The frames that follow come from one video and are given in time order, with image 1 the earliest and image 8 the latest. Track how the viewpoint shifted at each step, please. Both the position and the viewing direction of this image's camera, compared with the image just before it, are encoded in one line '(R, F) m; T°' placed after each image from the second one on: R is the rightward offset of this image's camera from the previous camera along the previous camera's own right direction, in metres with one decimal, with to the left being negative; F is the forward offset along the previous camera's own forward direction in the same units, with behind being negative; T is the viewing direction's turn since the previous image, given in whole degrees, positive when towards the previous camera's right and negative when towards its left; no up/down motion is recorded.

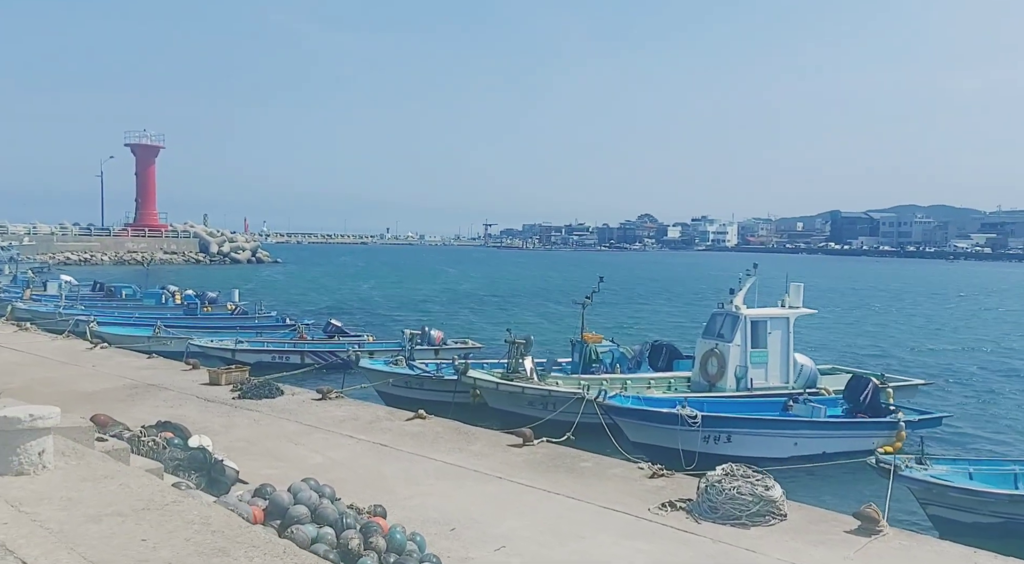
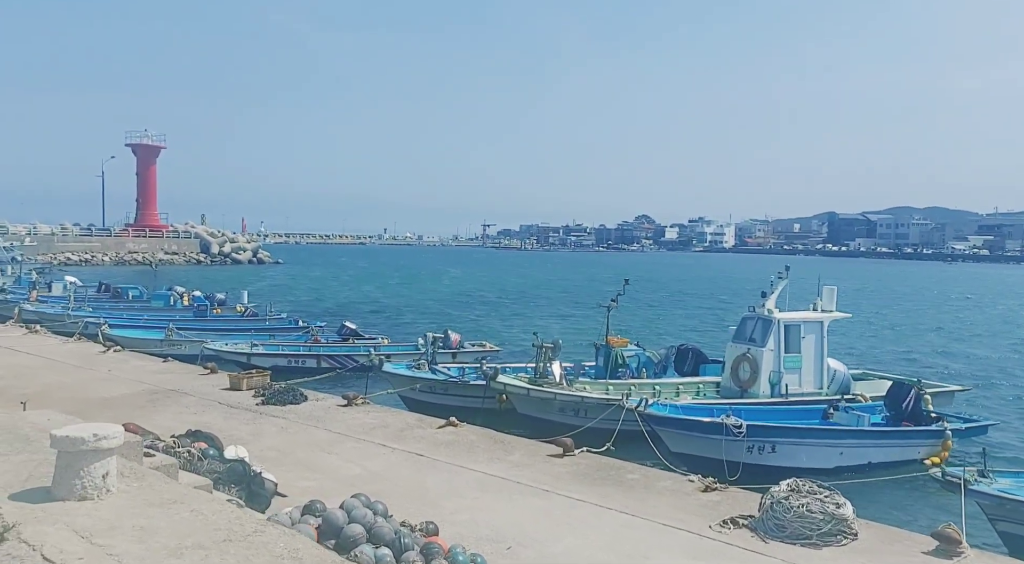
(-0.7, +0.4) m; 0°
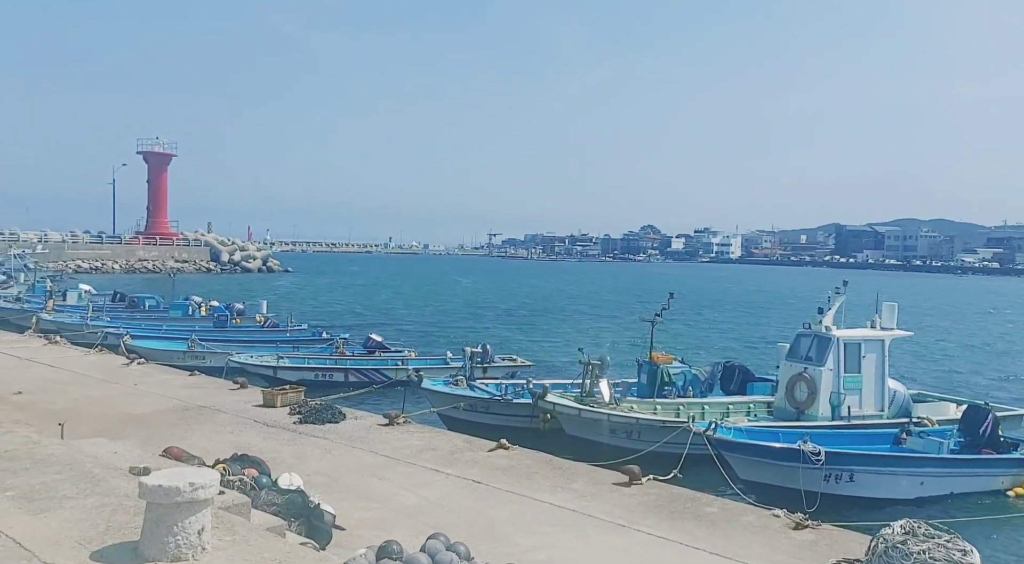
(-0.9, +0.8) m; 0°
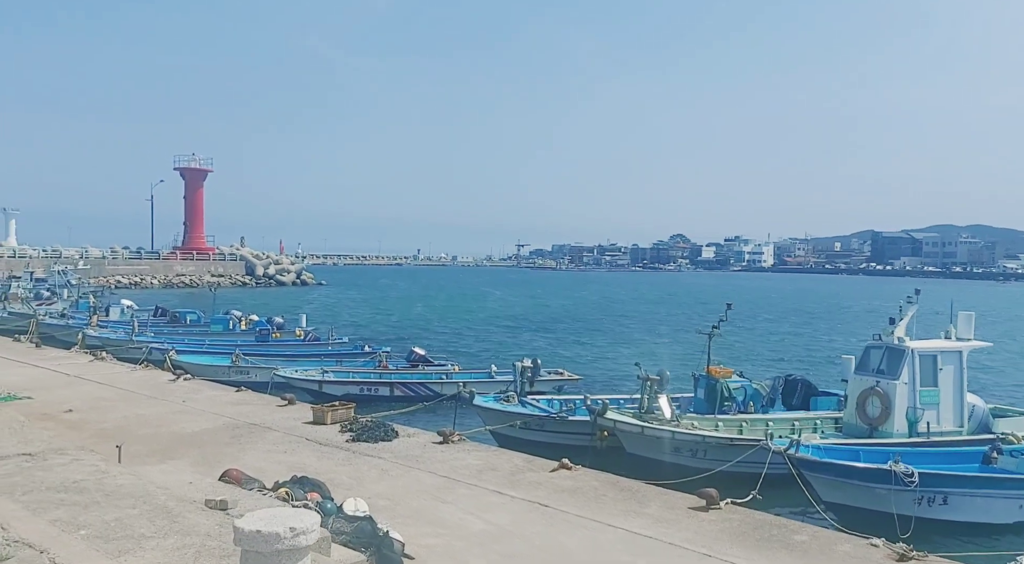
(-0.5, +0.6) m; -2°
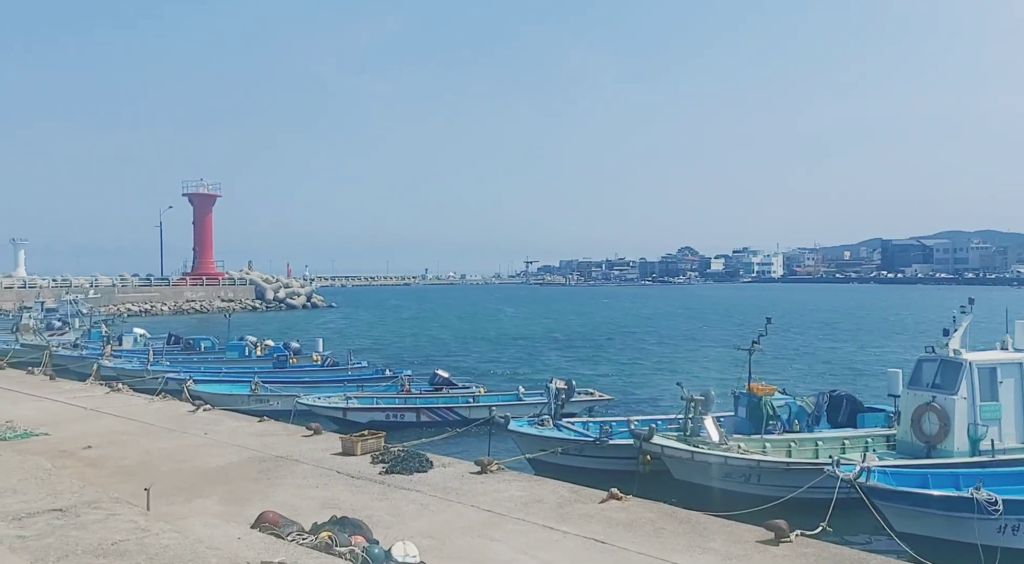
(-0.5, +0.7) m; 0°
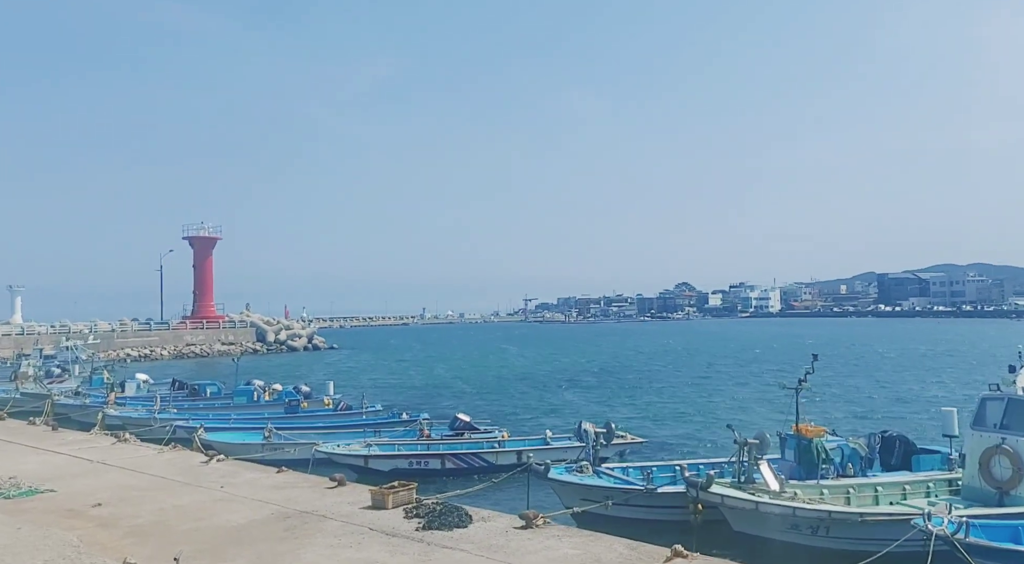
(-0.8, +1.0) m; 0°
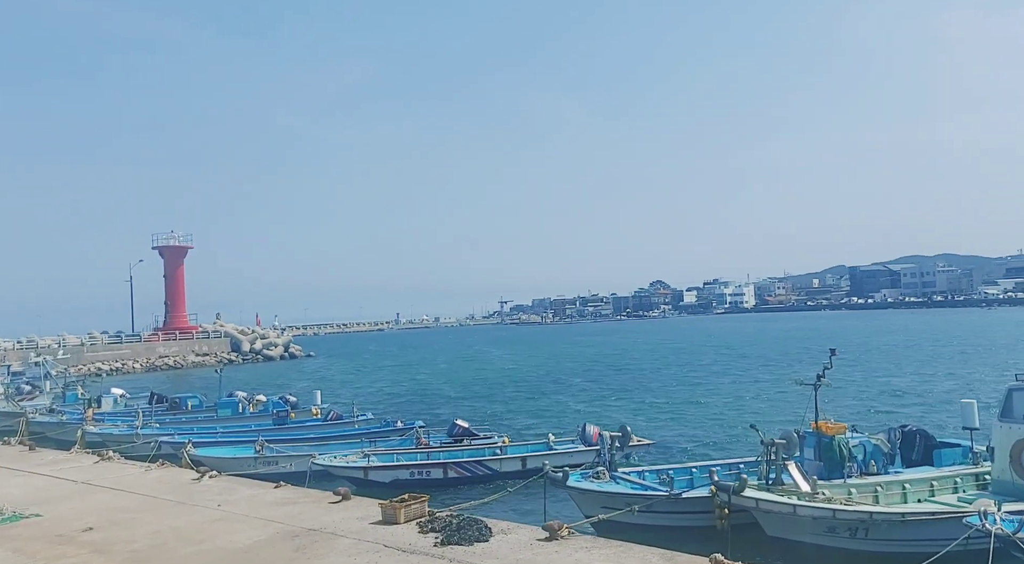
(-0.7, +0.8) m; +2°
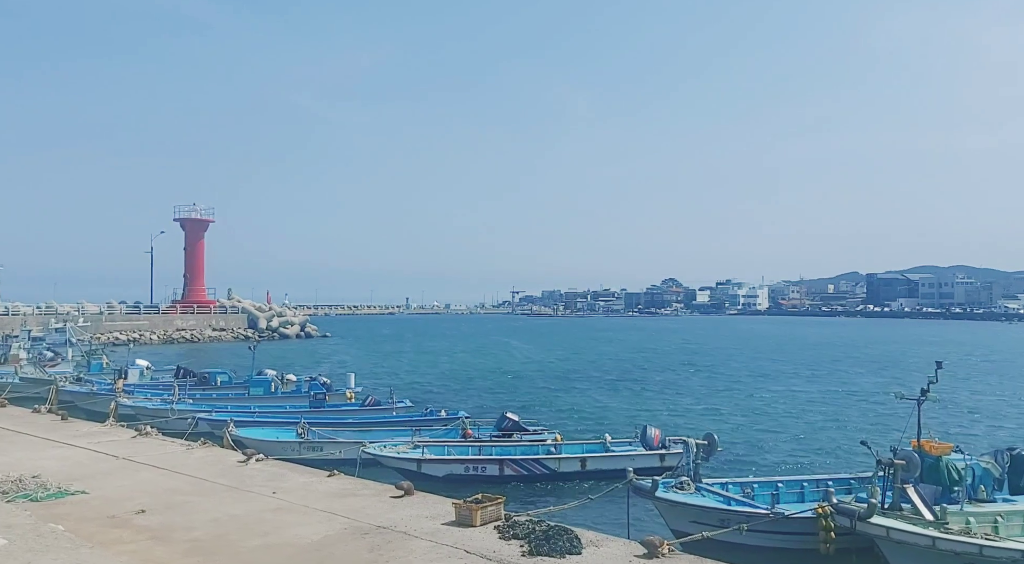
(-1.4, +1.3) m; -1°
